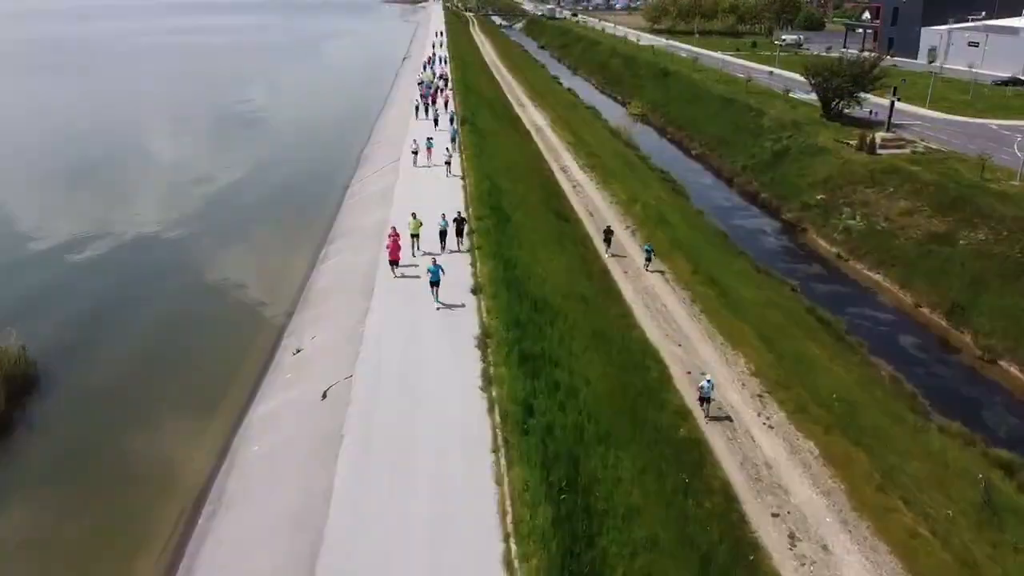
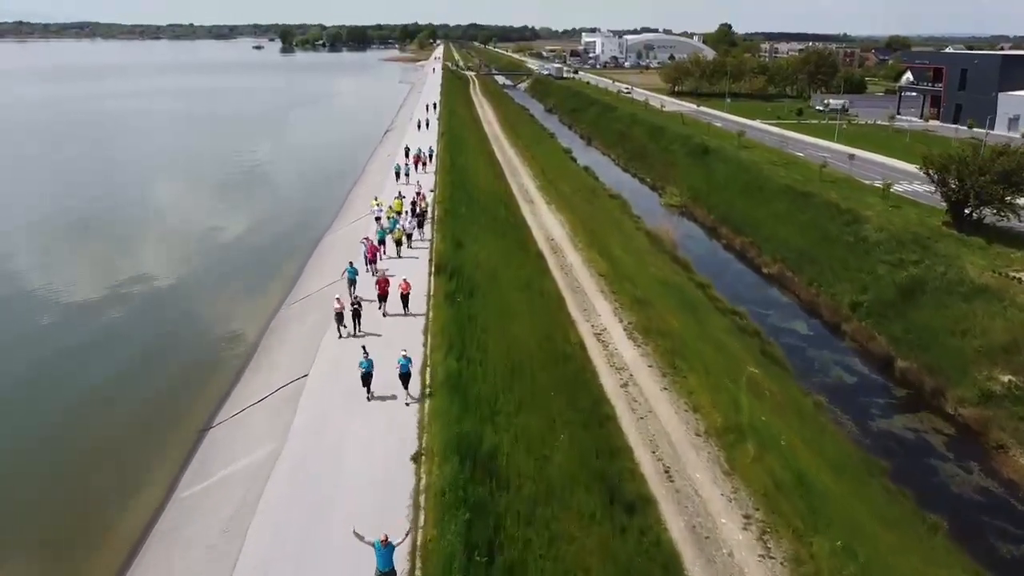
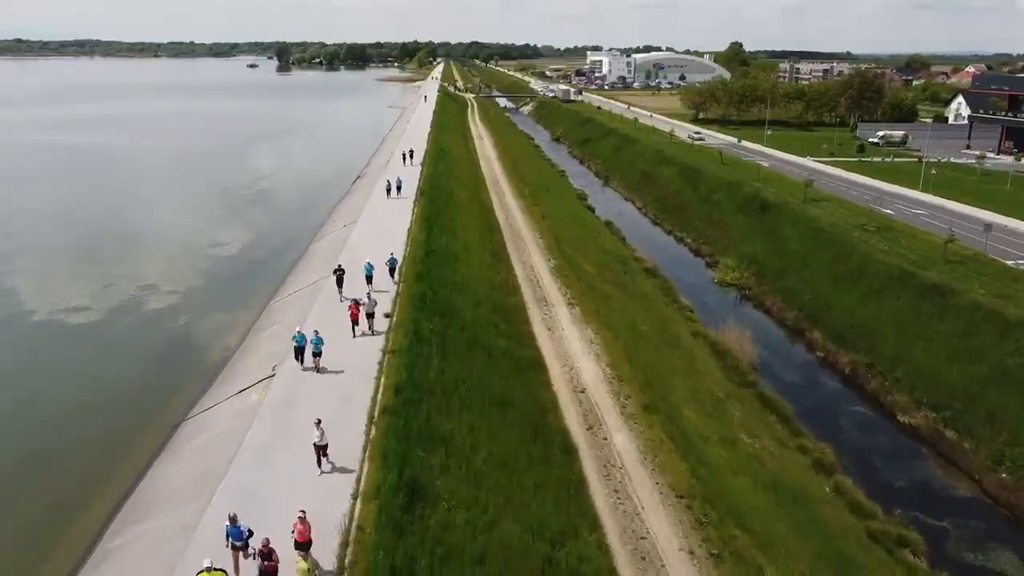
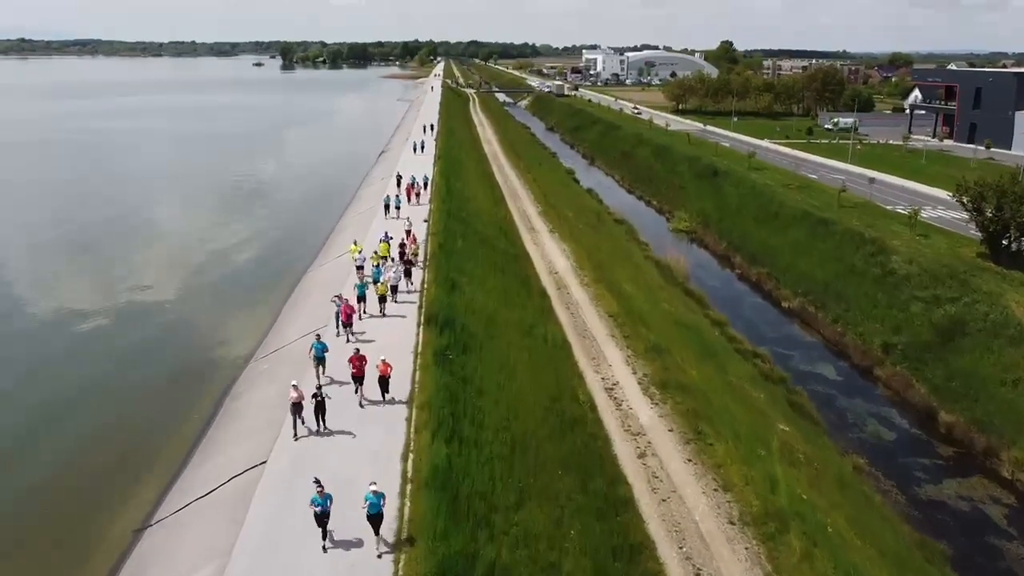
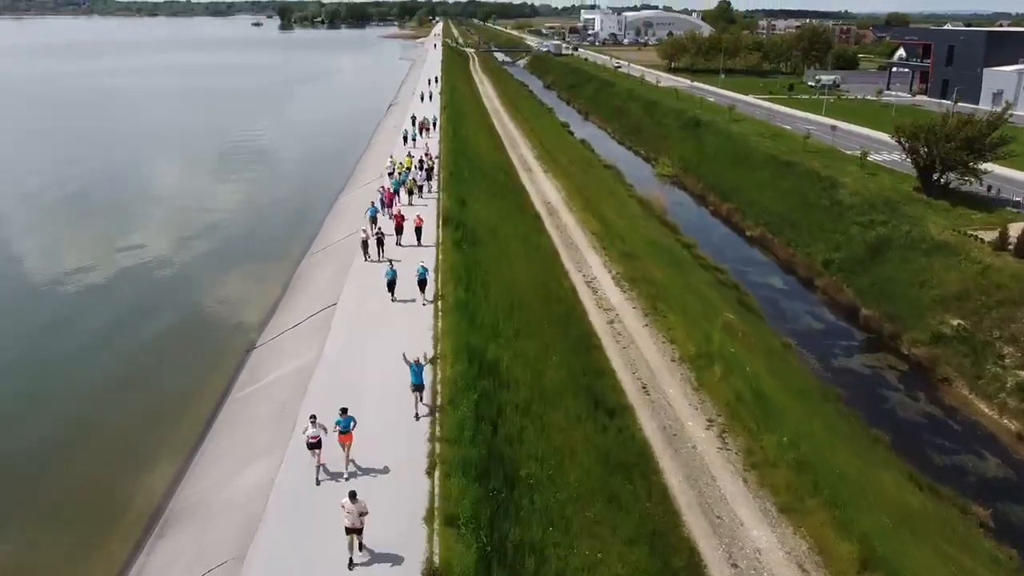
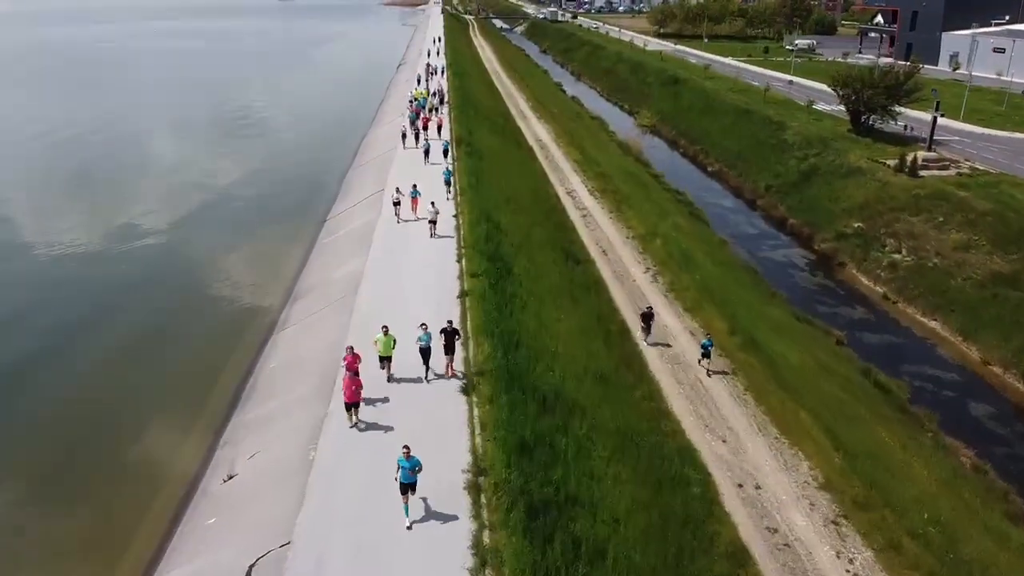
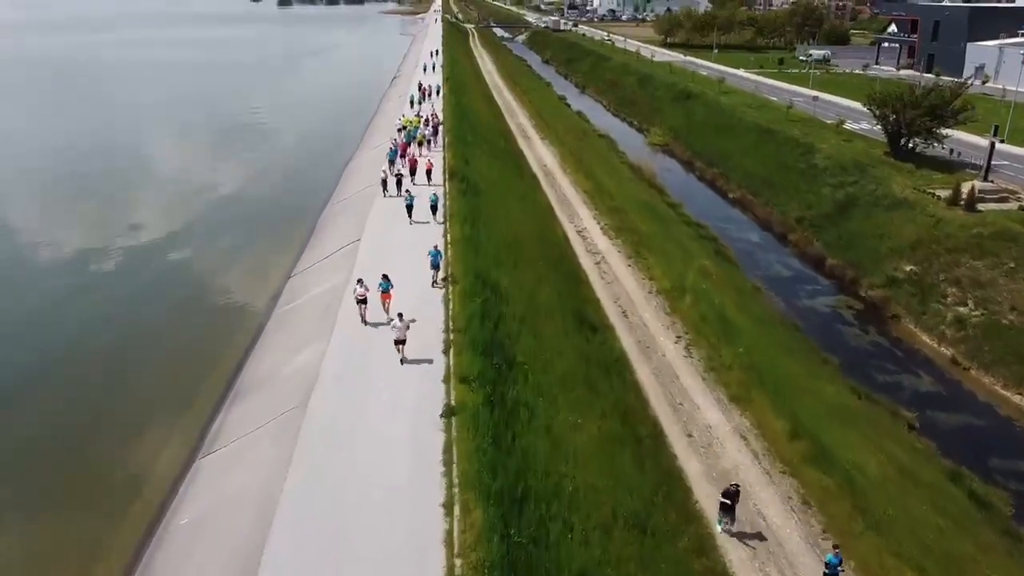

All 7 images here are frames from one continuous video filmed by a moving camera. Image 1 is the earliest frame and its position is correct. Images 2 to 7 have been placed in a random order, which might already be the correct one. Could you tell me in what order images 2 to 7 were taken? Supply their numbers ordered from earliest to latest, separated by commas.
6, 7, 5, 2, 4, 3
